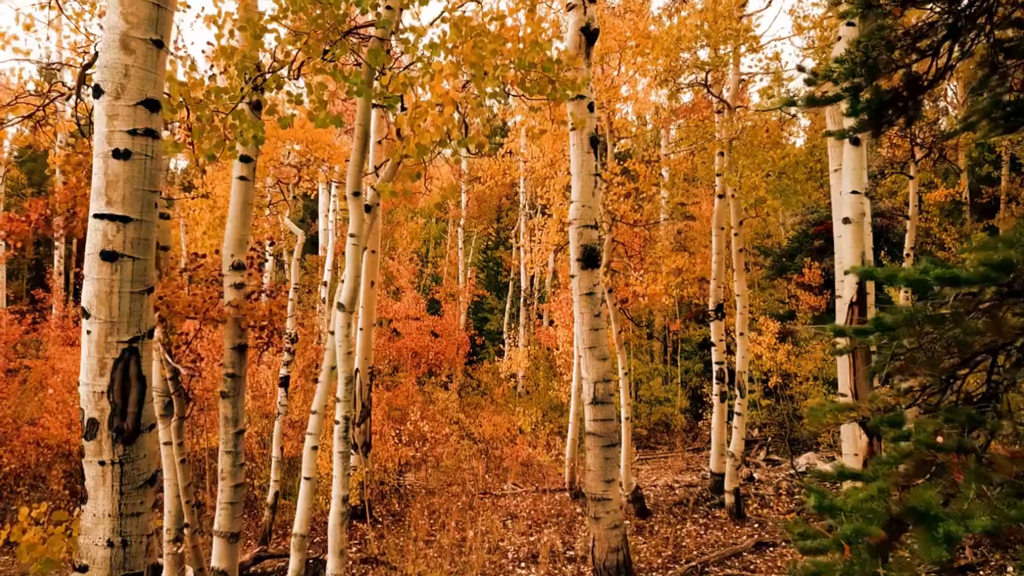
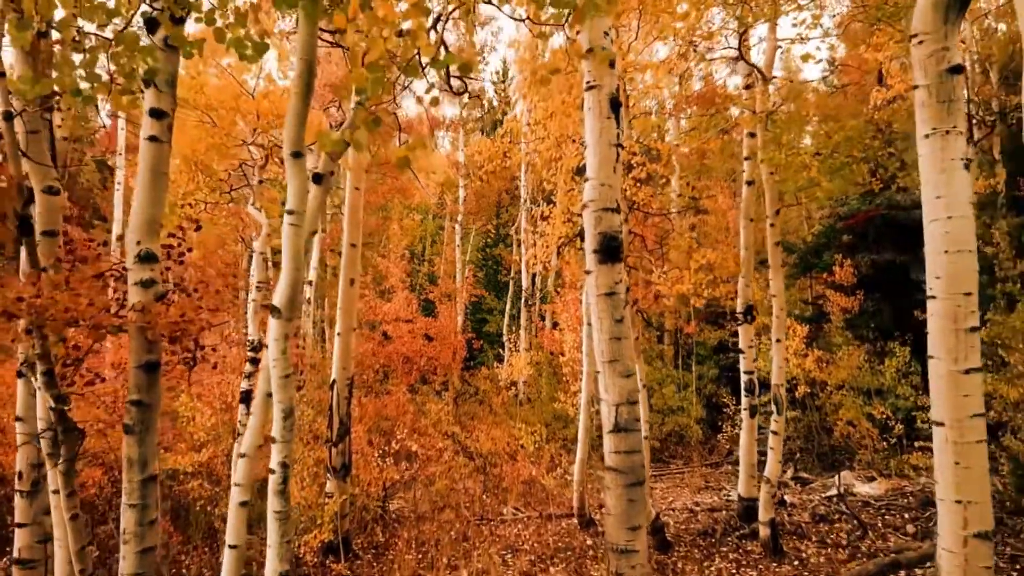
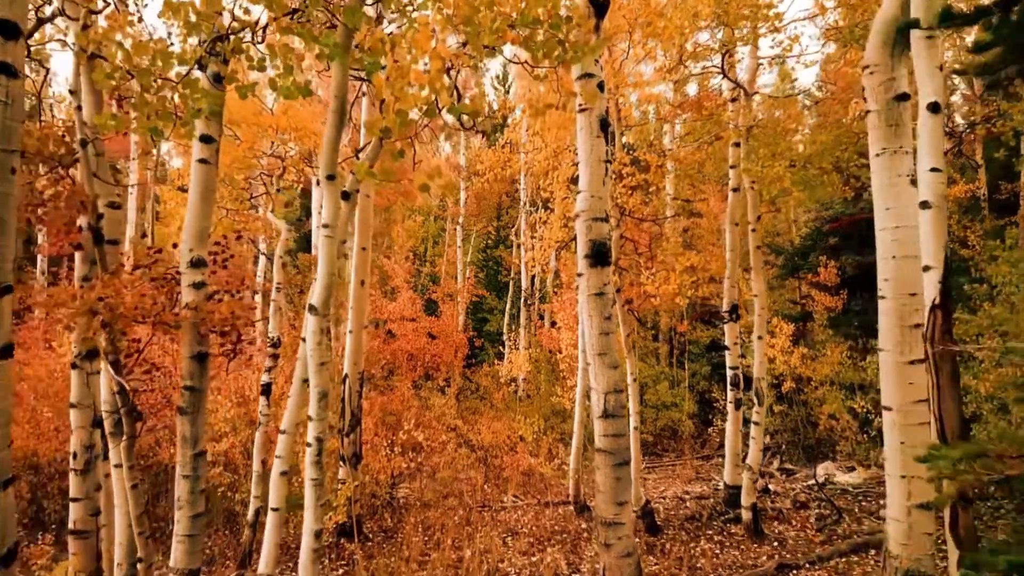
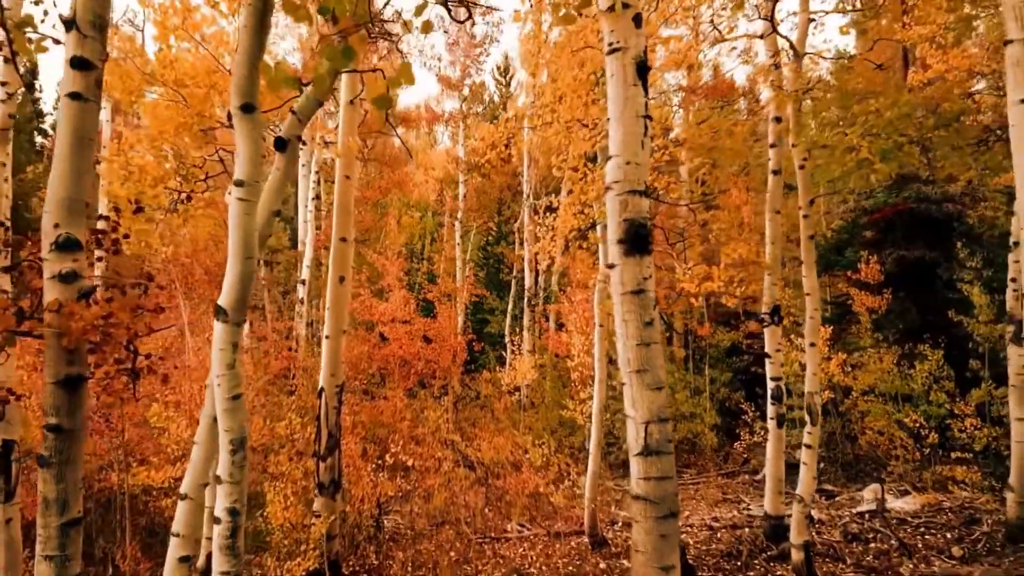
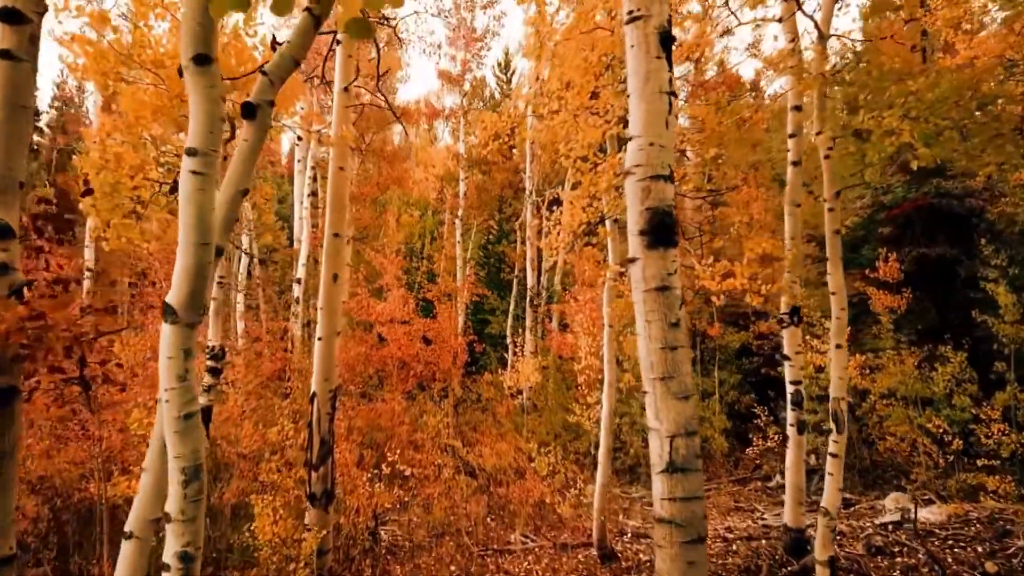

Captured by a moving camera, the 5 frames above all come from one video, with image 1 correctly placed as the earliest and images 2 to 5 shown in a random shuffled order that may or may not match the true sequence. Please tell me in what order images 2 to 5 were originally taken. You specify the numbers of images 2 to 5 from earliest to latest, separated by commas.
3, 2, 4, 5
